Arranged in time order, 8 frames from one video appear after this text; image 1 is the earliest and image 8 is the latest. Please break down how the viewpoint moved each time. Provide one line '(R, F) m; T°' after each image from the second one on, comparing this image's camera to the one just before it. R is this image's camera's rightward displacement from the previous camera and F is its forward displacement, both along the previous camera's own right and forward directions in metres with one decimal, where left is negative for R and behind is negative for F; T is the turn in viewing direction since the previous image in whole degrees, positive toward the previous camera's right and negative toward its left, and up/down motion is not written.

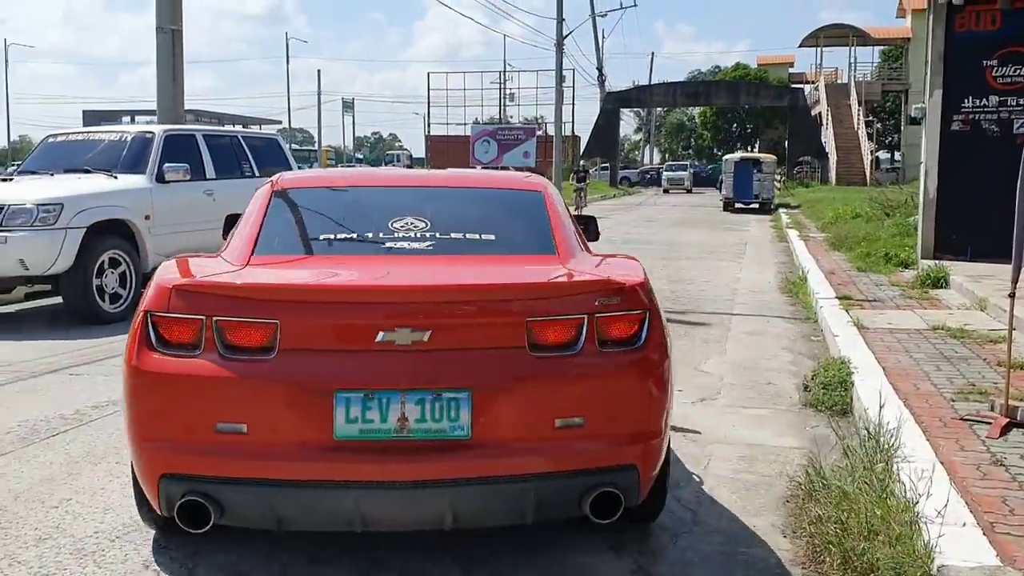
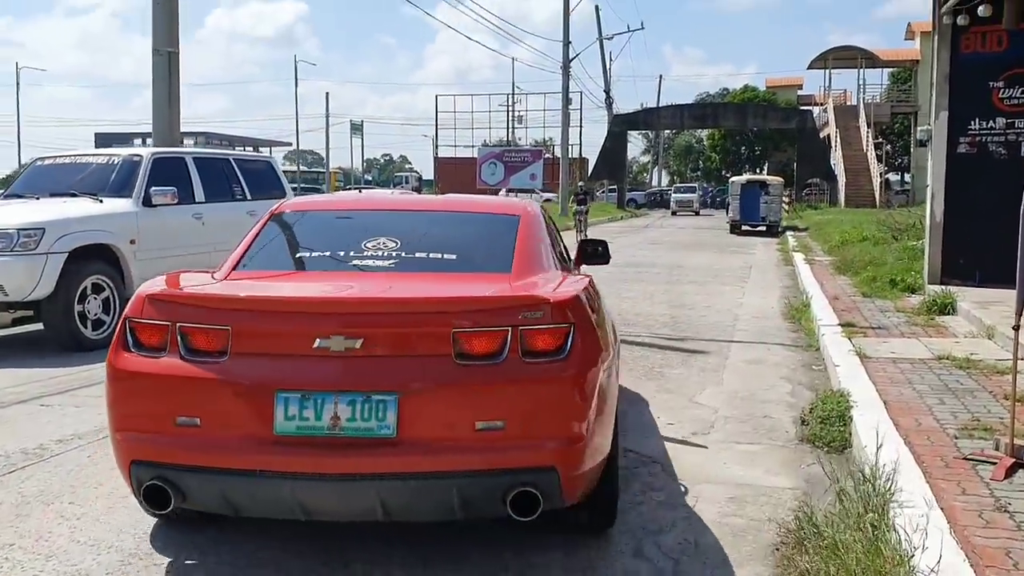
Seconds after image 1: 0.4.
(+0.2, +0.3) m; -1°
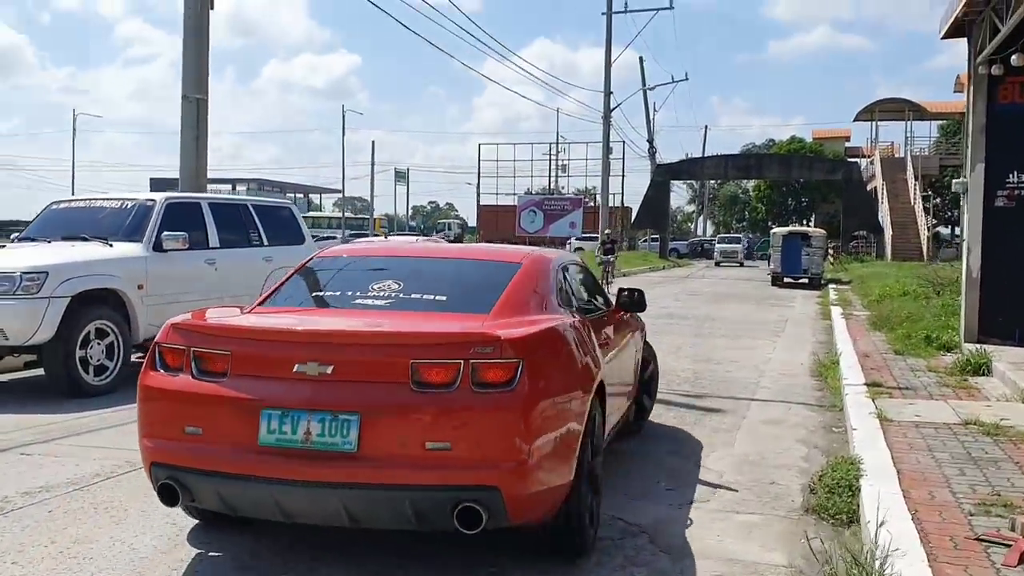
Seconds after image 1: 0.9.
(+0.4, +0.3) m; -3°
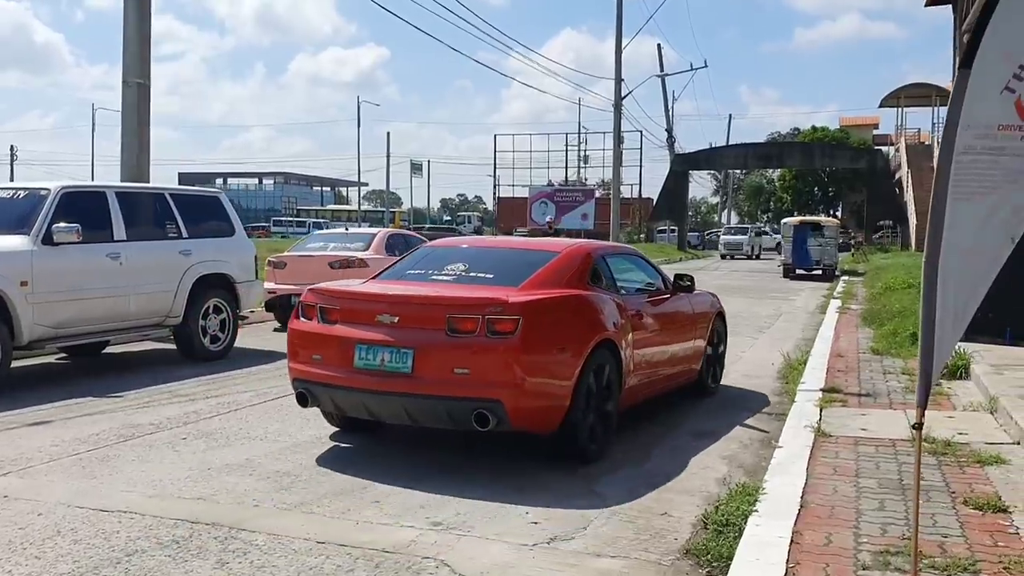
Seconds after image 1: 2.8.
(+1.1, +1.0) m; -2°
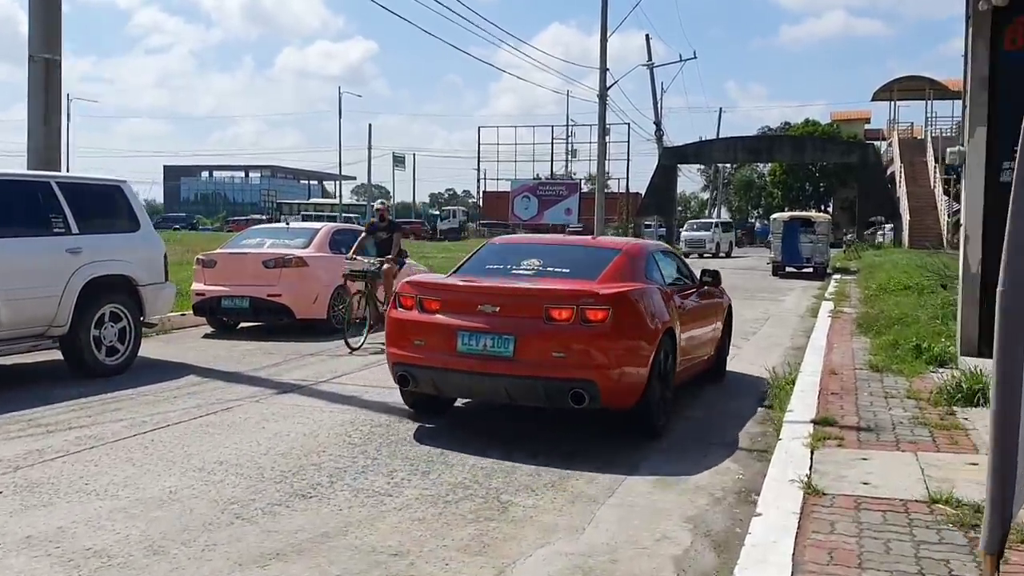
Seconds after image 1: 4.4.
(+0.5, +1.6) m; +1°
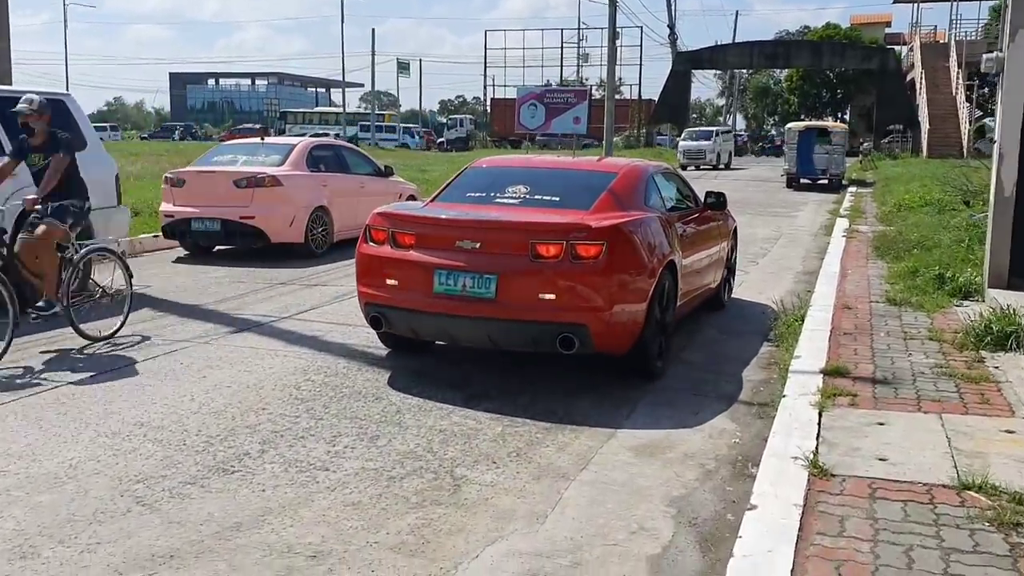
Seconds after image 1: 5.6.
(+0.3, +0.9) m; -1°
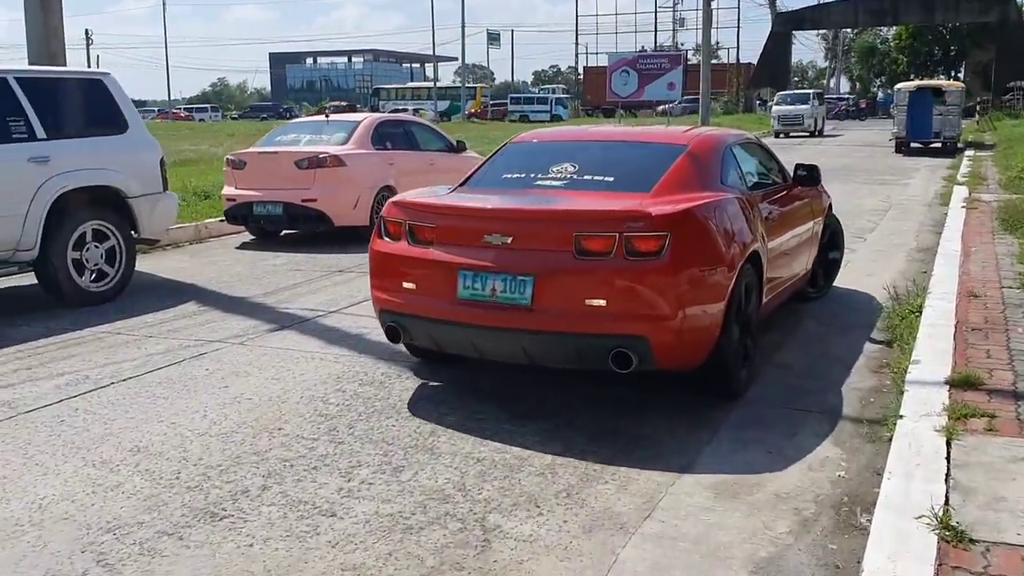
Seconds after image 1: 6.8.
(+0.2, +1.0) m; -6°
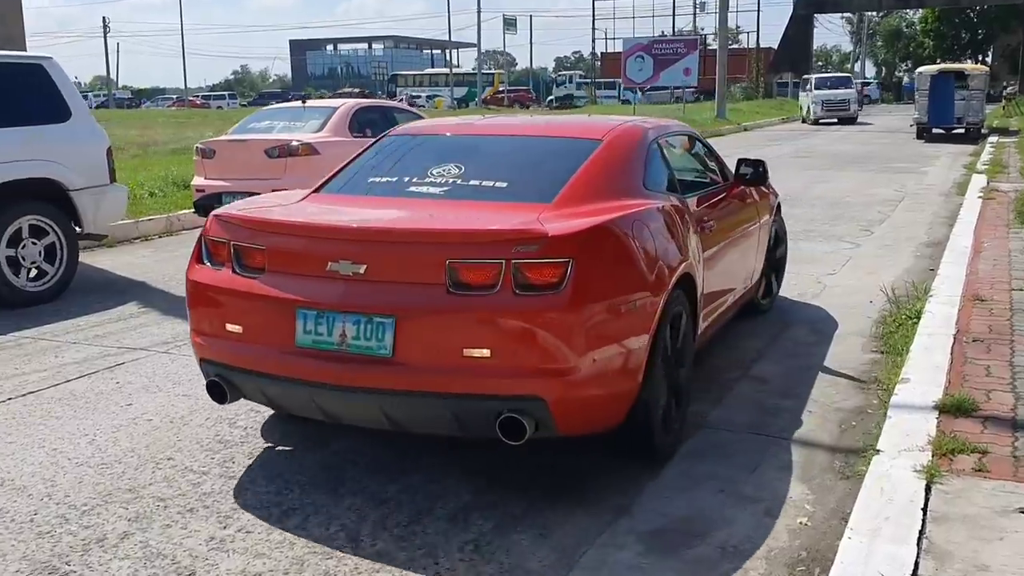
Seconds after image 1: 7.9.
(+0.5, +0.7) m; -1°
